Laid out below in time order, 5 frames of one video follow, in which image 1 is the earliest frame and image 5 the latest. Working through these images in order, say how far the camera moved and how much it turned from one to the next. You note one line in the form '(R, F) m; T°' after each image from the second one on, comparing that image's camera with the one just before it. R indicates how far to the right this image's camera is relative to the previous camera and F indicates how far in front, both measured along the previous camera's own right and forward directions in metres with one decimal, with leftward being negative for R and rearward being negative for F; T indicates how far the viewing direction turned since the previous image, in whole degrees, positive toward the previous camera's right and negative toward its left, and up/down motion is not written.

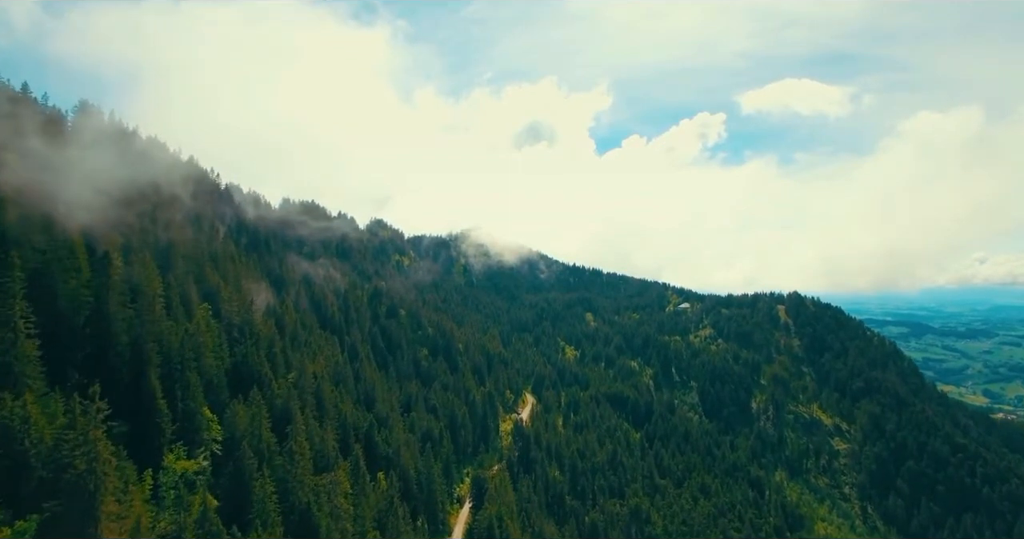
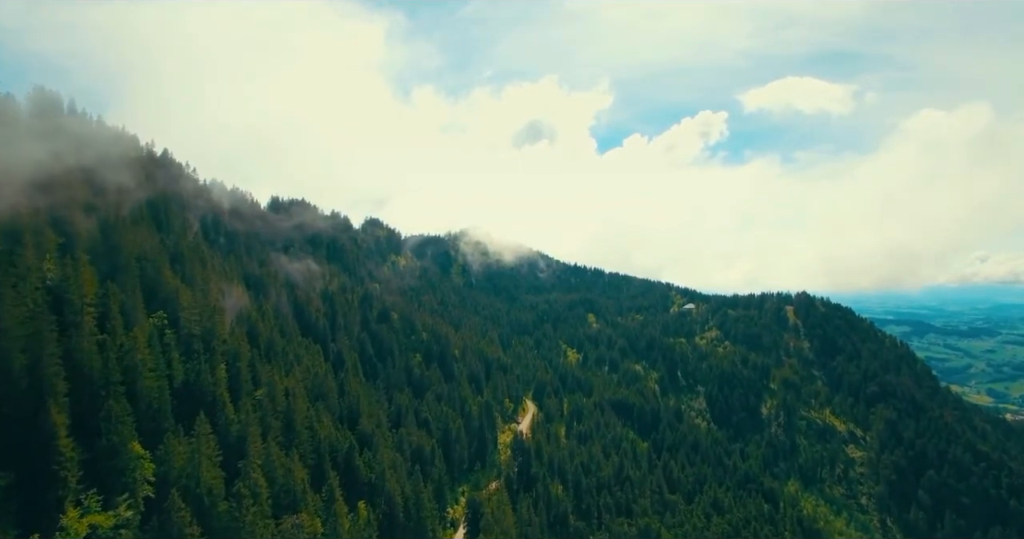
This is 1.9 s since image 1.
(+0.5, +13.4) m; 0°
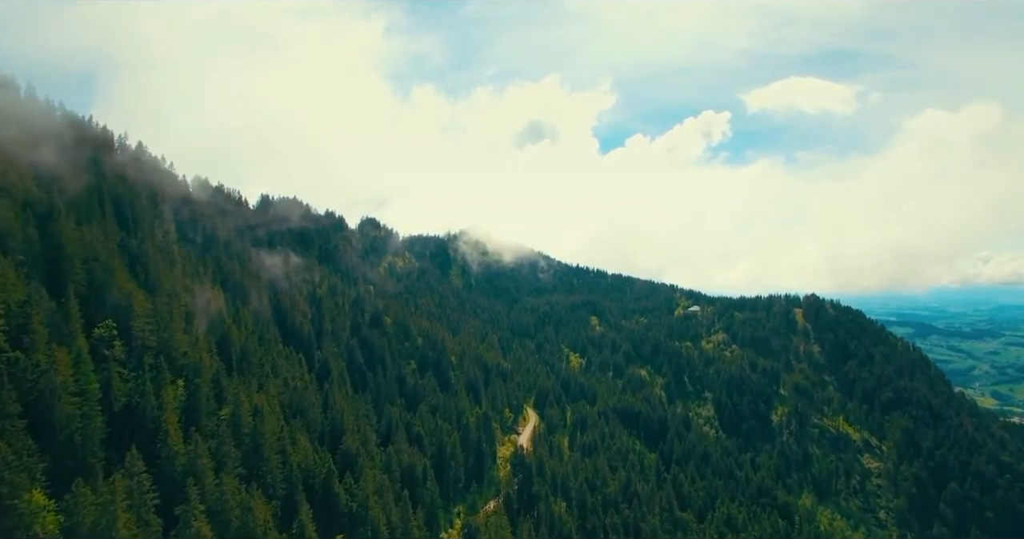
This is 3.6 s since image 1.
(+0.3, +12.2) m; 0°
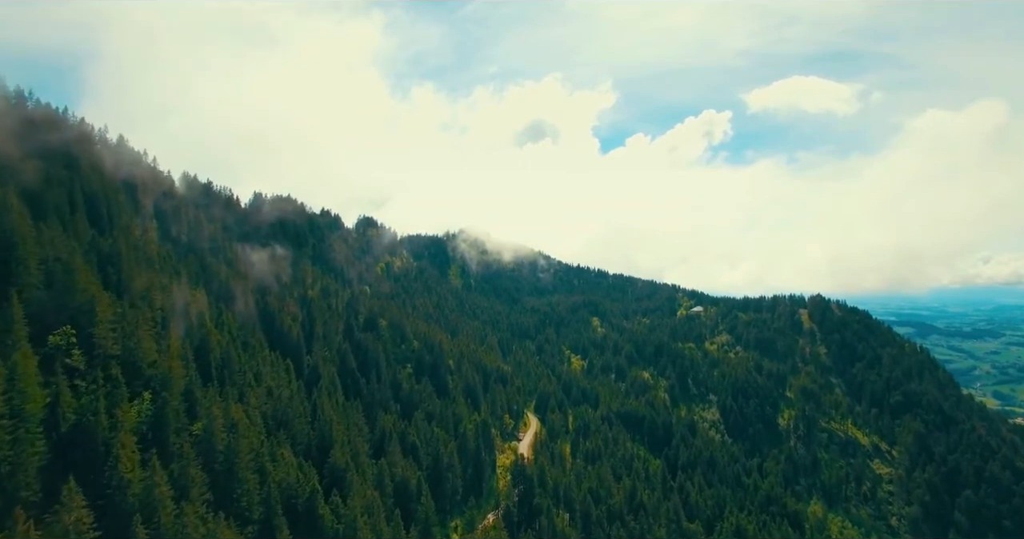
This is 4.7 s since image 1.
(0.0, +7.9) m; 0°
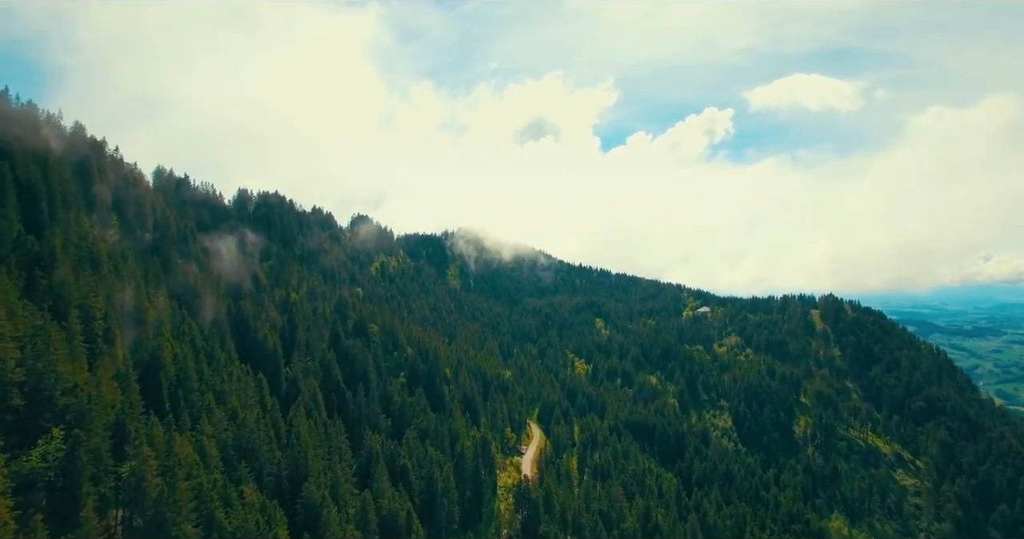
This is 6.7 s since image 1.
(-0.5, +15.6) m; 0°
